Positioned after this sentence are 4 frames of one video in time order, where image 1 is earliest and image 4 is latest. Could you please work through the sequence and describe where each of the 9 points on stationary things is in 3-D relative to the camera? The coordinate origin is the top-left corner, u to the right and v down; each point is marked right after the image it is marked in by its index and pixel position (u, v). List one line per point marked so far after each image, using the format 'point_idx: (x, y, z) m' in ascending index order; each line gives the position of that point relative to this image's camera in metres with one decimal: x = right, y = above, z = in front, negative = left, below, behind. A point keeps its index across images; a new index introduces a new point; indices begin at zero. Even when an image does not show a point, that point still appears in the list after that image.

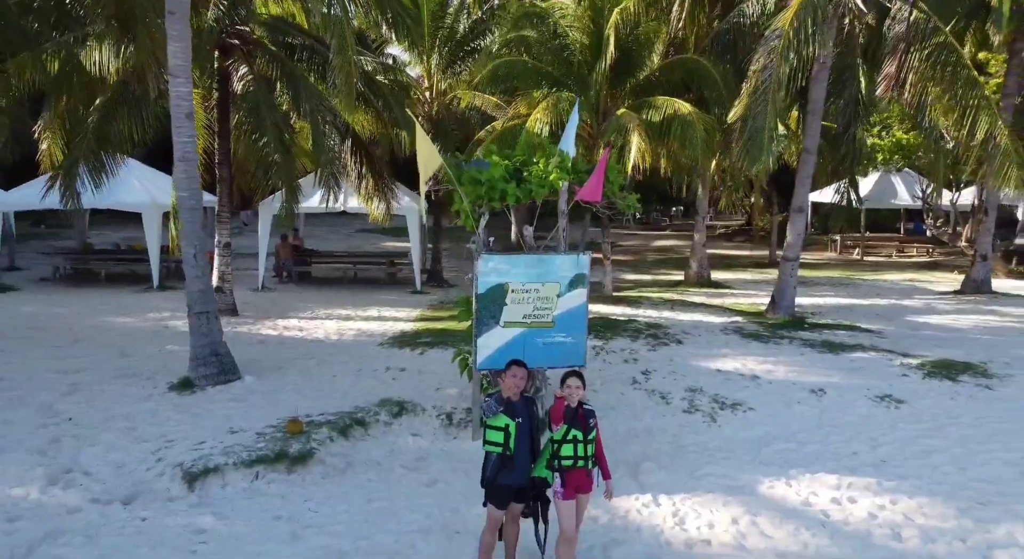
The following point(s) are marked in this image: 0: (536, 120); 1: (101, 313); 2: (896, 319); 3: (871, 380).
0: (+0.4, +2.1, +9.4) m
1: (-6.6, -0.5, +11.1) m
2: (+5.9, -0.6, +10.7) m
3: (+3.8, -1.1, +7.4) m
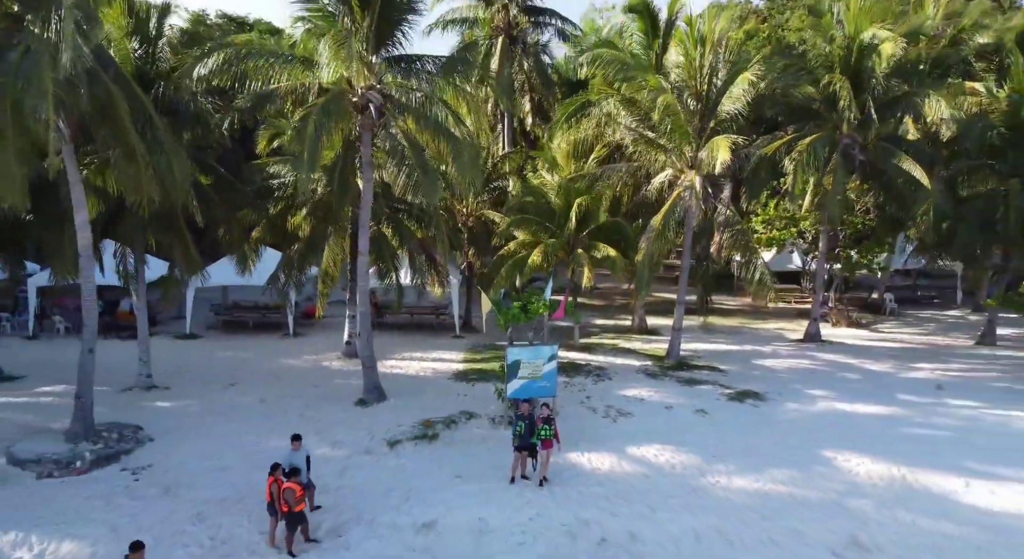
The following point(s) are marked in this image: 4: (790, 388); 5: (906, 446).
0: (+0.6, +0.6, +16.8) m
1: (-6.4, -2.0, +18.5) m
2: (+6.1, -2.1, +18.0) m
3: (+4.0, -2.6, +14.8) m
4: (+6.5, -2.5, +15.9) m
5: (+7.6, -3.1, +13.2) m
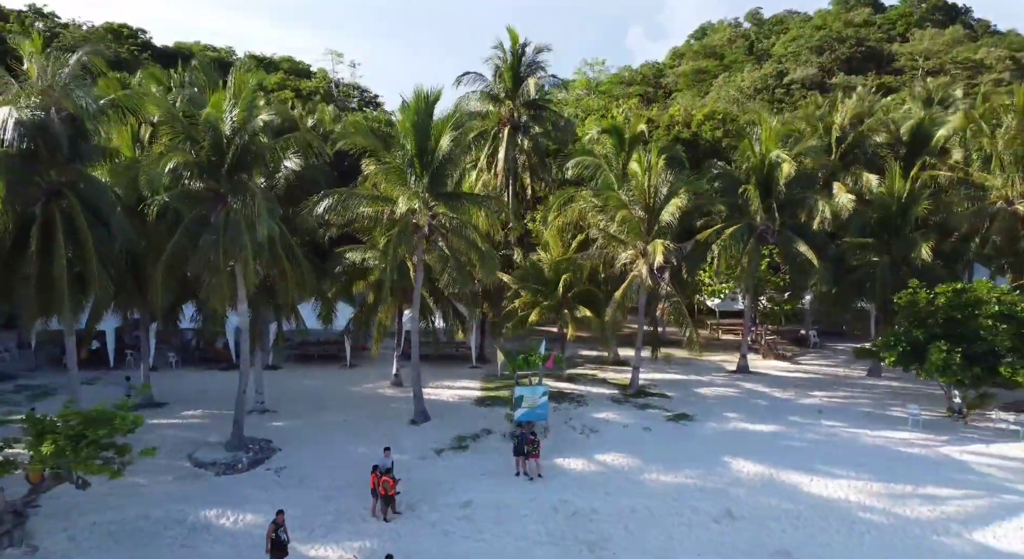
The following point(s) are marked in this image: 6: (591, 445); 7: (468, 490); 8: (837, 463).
0: (+0.8, -1.2, +23.3) m
1: (-6.3, -3.8, +25.0) m
2: (+6.3, -3.9, +24.5) m
3: (+4.2, -4.4, +21.3) m
4: (+6.6, -4.3, +22.4) m
5: (+7.7, -4.9, +19.7) m
6: (+2.3, -4.8, +19.8) m
7: (-1.1, -5.3, +17.3) m
8: (+9.1, -5.1, +19.1) m
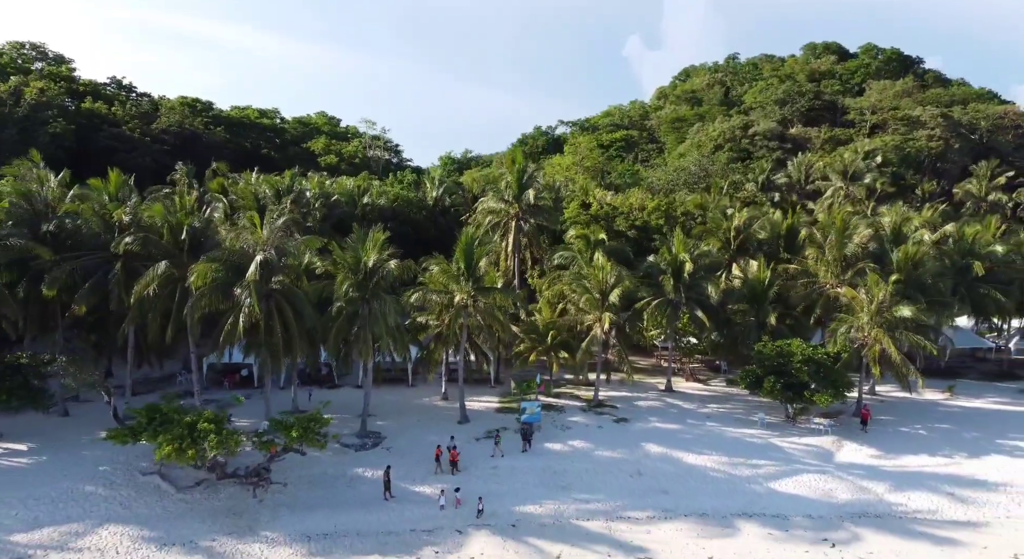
0: (+1.1, -4.2, +37.3) m
1: (-5.9, -6.7, +38.9) m
2: (+6.6, -6.9, +38.5) m
3: (+4.6, -7.4, +35.3) m
4: (+7.0, -7.3, +36.4) m
5: (+8.1, -7.9, +33.7) m
6: (+2.7, -7.7, +33.8) m
7: (-0.7, -8.3, +31.3) m
8: (+9.4, -8.1, +33.1) m
